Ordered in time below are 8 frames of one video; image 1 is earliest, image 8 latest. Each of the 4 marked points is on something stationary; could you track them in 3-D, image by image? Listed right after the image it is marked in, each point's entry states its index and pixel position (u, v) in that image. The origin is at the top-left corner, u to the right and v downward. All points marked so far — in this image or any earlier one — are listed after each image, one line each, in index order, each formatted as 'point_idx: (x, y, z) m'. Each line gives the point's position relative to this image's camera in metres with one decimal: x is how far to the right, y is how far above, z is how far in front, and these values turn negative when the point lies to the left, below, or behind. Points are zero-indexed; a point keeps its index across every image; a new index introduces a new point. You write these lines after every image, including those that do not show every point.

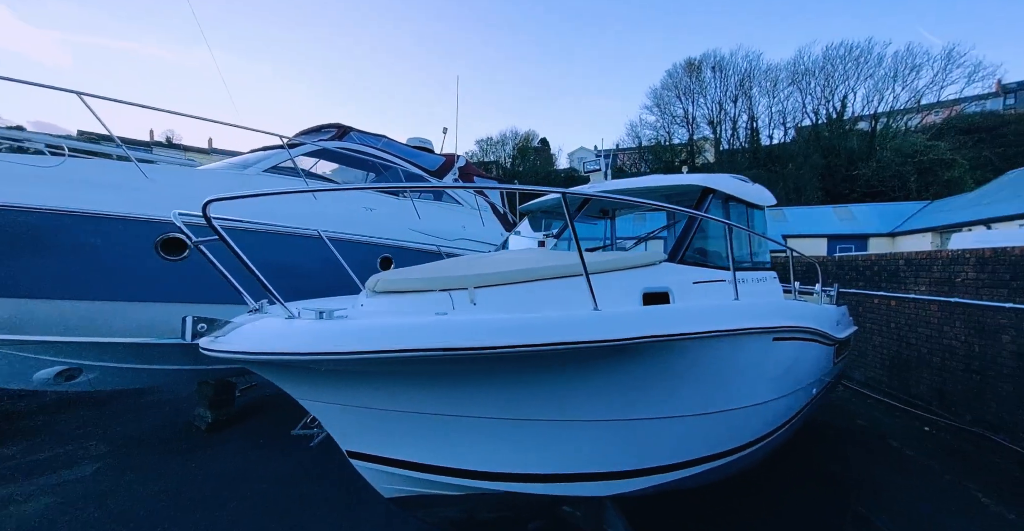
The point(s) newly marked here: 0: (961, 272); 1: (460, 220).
0: (+5.0, -0.1, +4.2) m
1: (-0.7, +0.6, +5.2) m
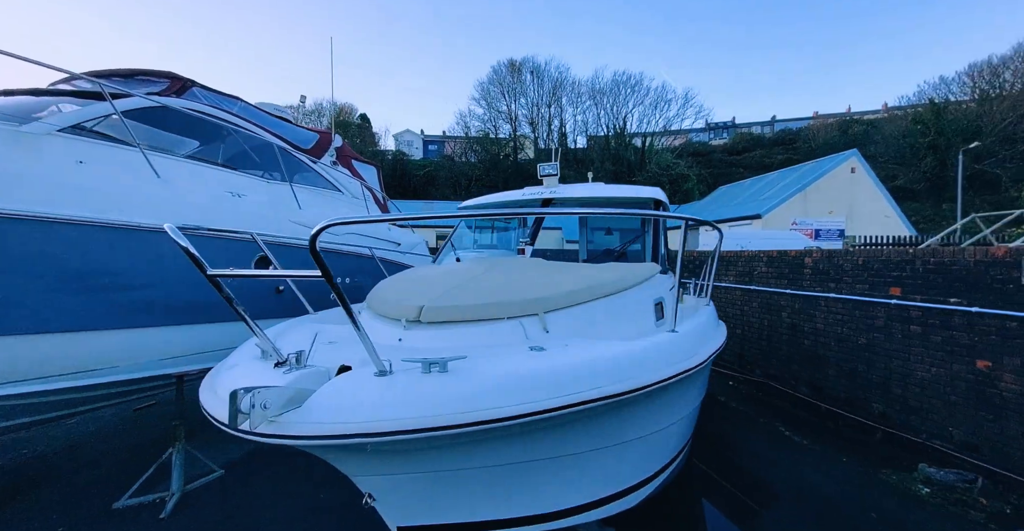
0: (+3.7, 0.0, +5.8) m
1: (-1.9, +0.6, +4.3) m
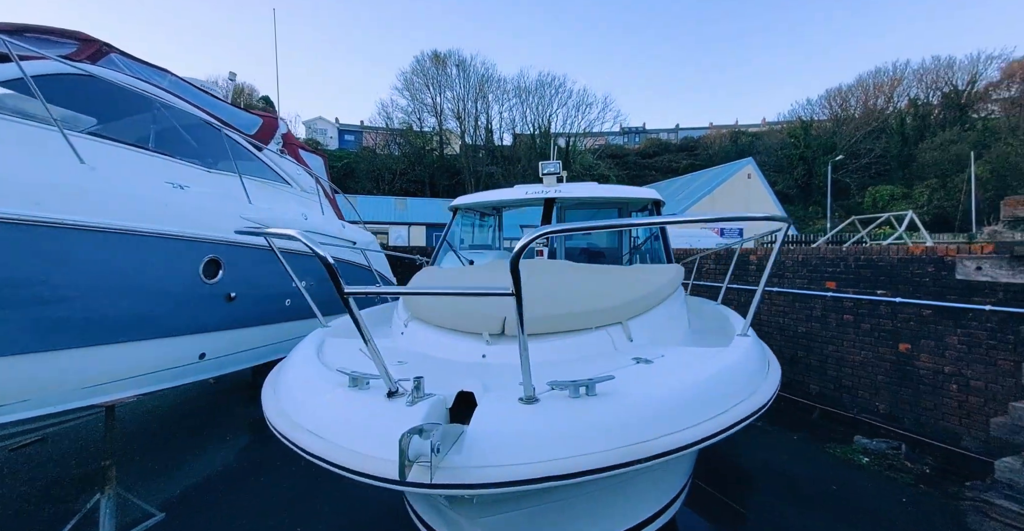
0: (+3.1, 0.0, +6.2) m
1: (-2.1, +0.6, +3.7) m
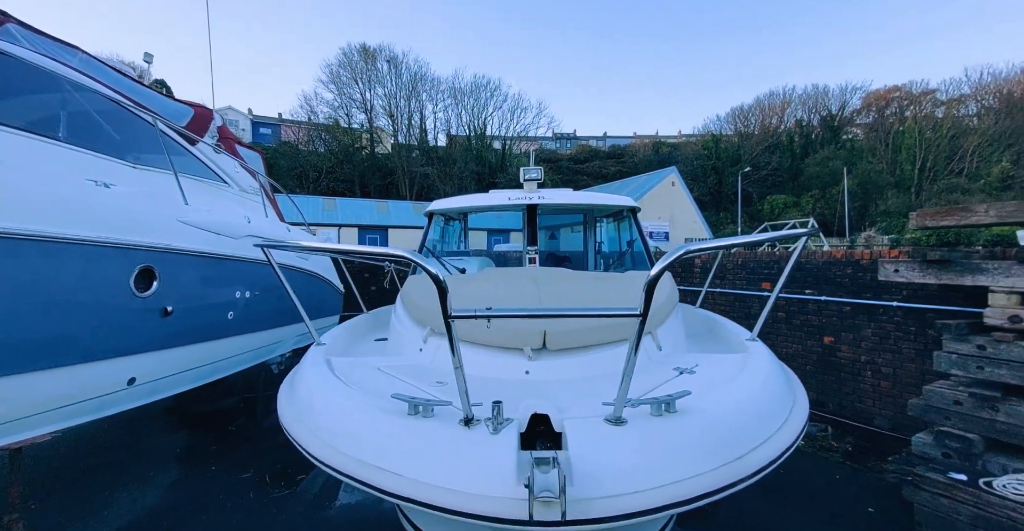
0: (+2.4, 0.0, +6.6) m
1: (-2.4, +0.5, +3.3) m
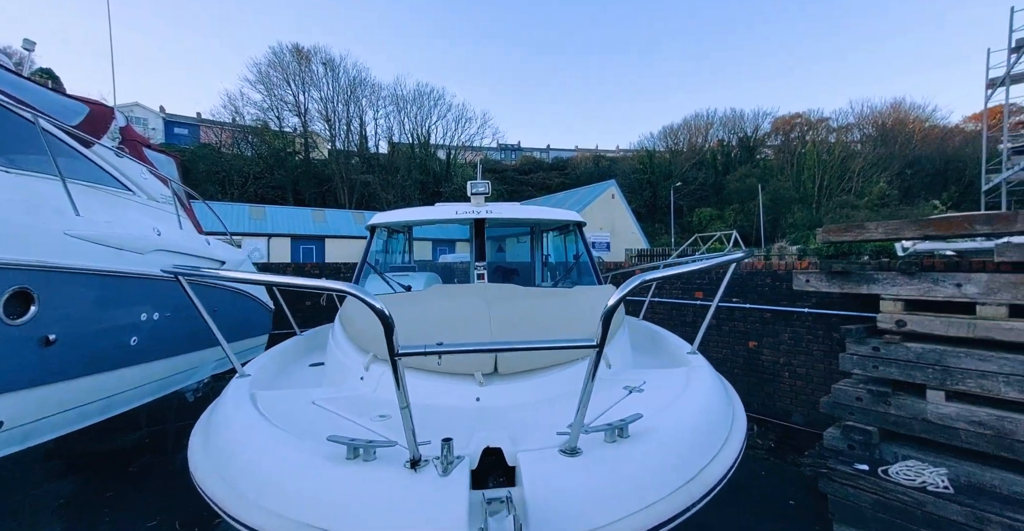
0: (+1.5, -0.2, +6.8) m
1: (-2.8, +0.3, +2.9) m
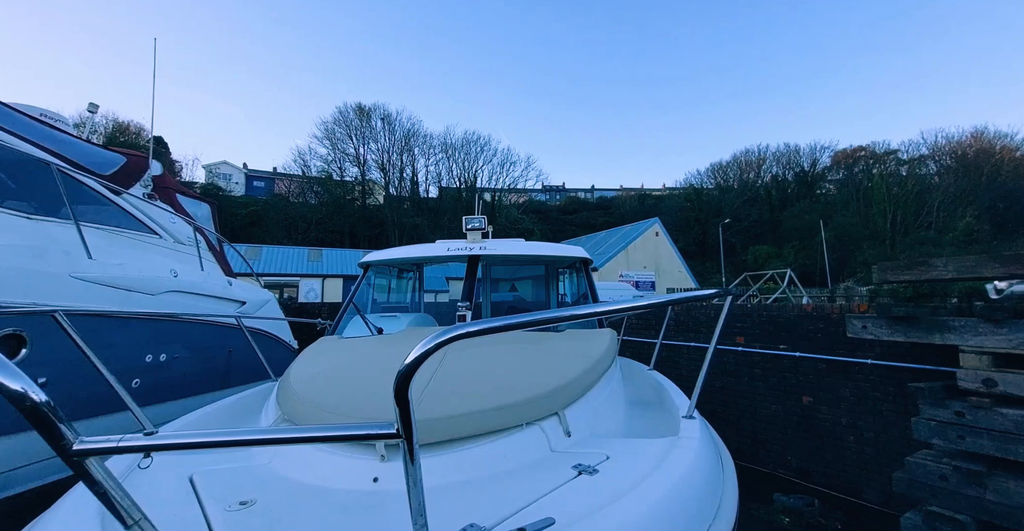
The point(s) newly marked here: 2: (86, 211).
0: (+1.9, -0.9, +6.4) m
1: (-2.8, 0.0, +3.1) m
2: (-3.1, +0.4, +2.8) m
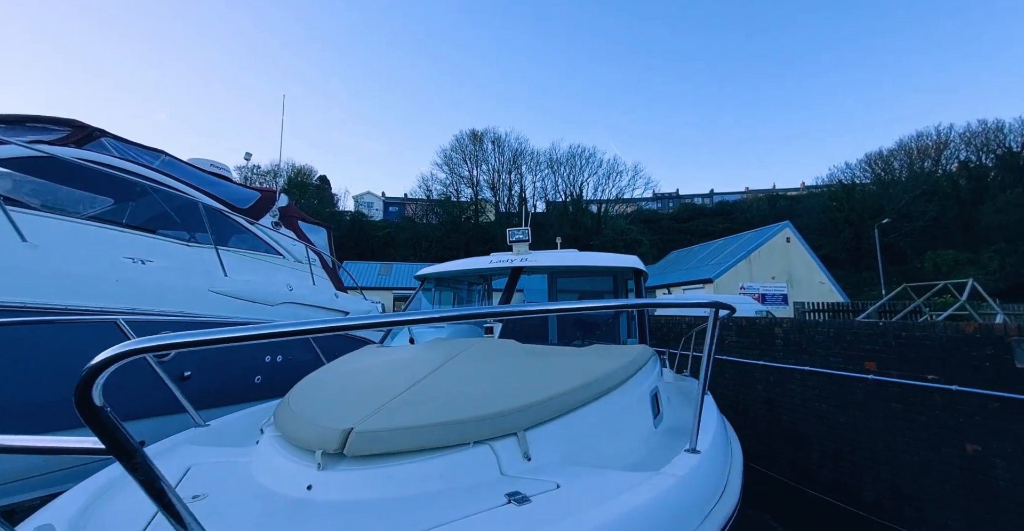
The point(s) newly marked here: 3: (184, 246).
0: (+3.2, -1.0, +5.7) m
1: (-2.2, -0.1, +3.8) m
2: (-2.6, +0.3, +3.6) m
3: (-2.7, +0.2, +3.2) m
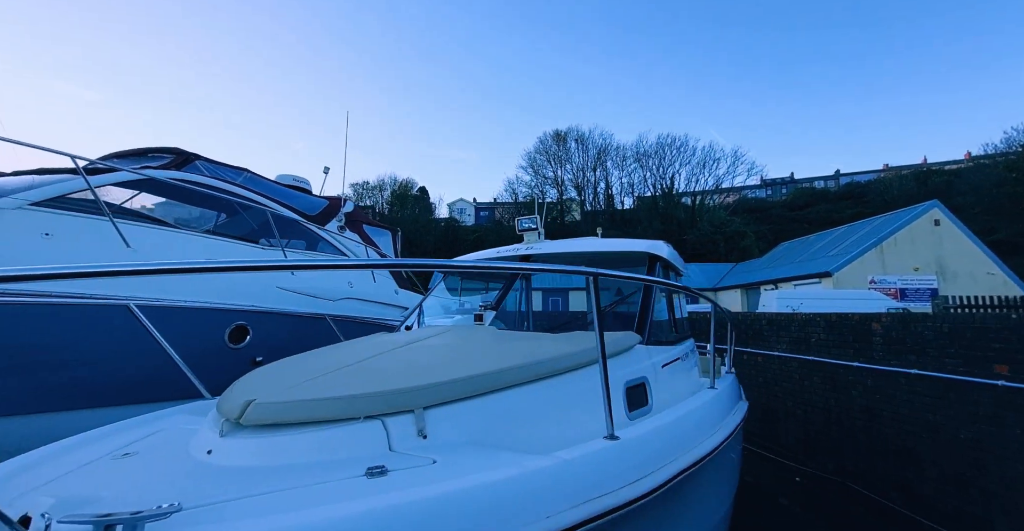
0: (+3.9, -0.9, +4.9) m
1: (-1.8, -0.1, +4.3) m
2: (-2.2, +0.3, +4.2) m
3: (-2.4, +0.2, +3.8) m
